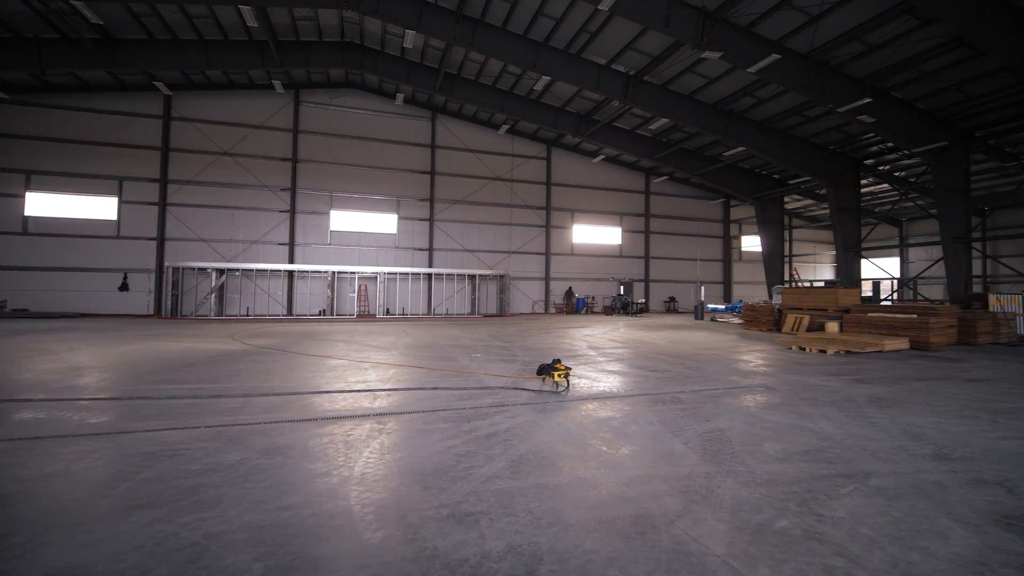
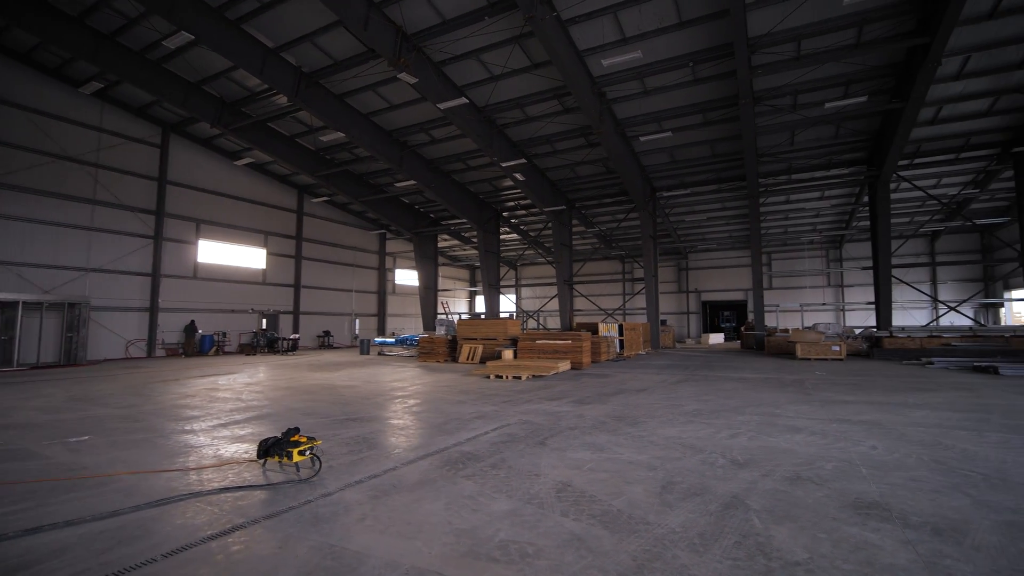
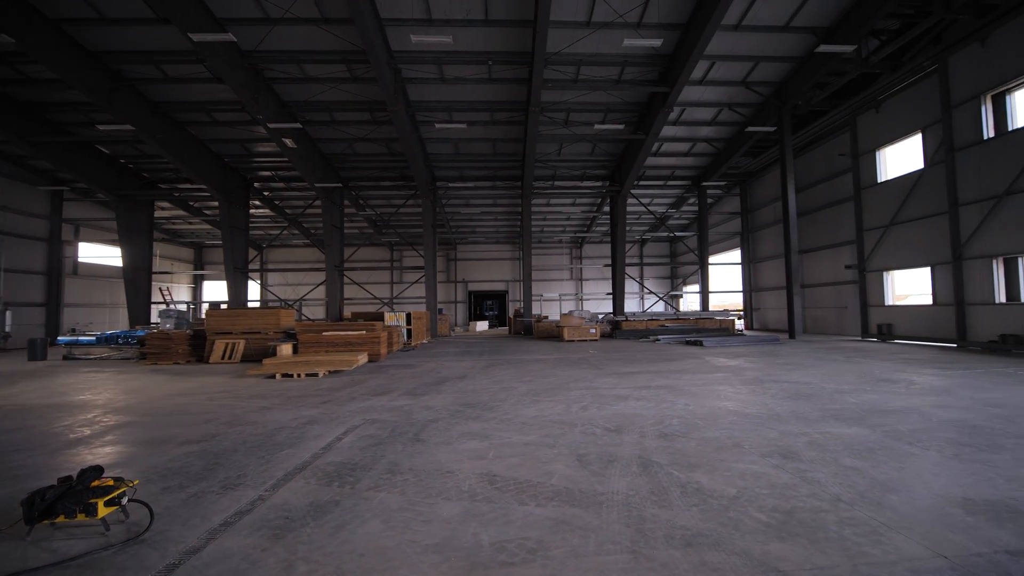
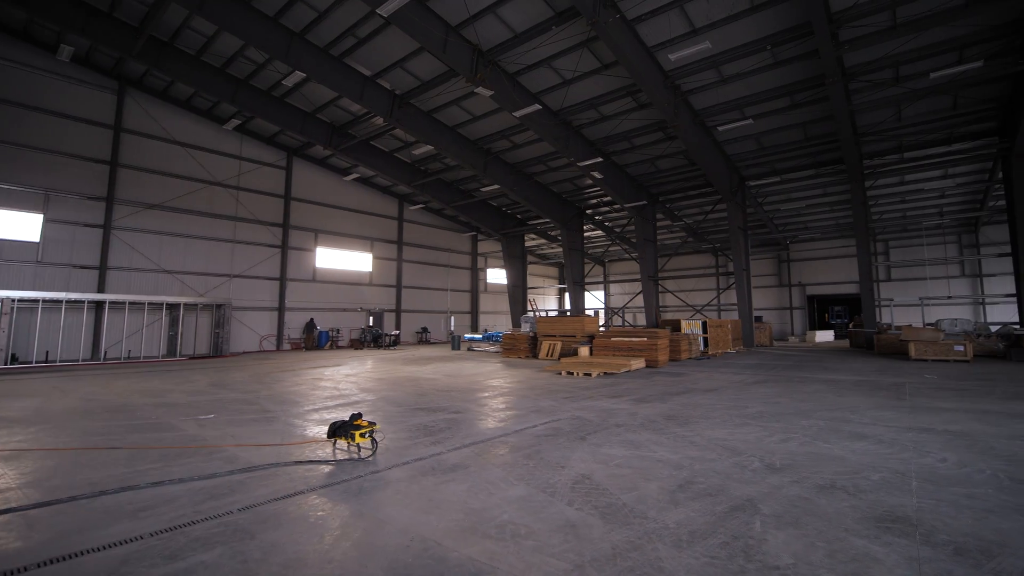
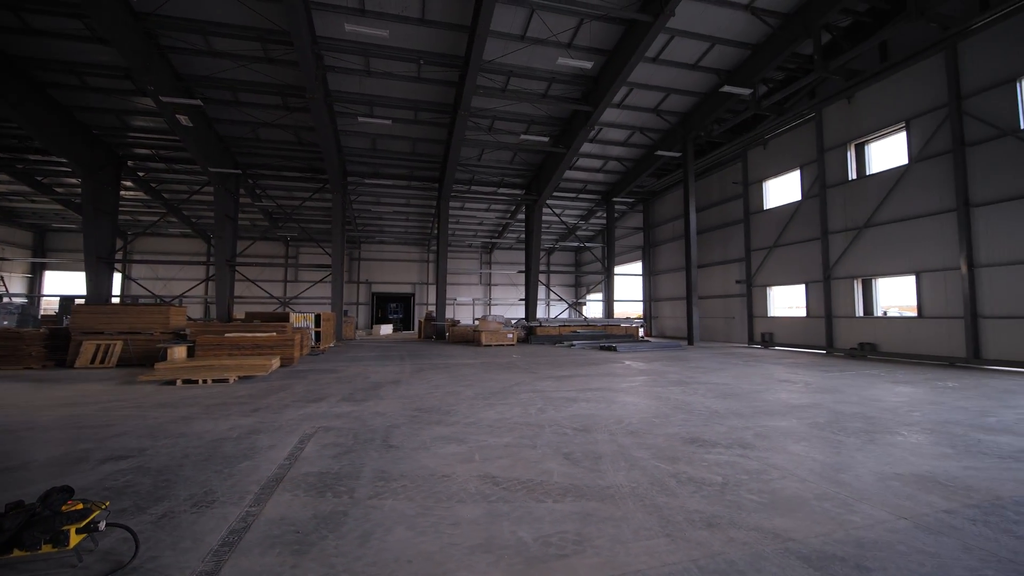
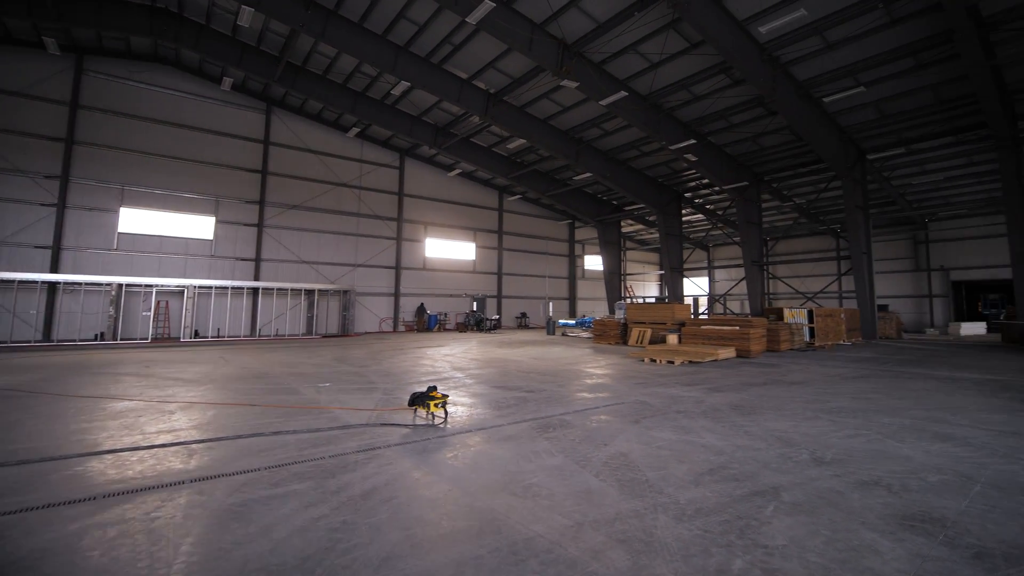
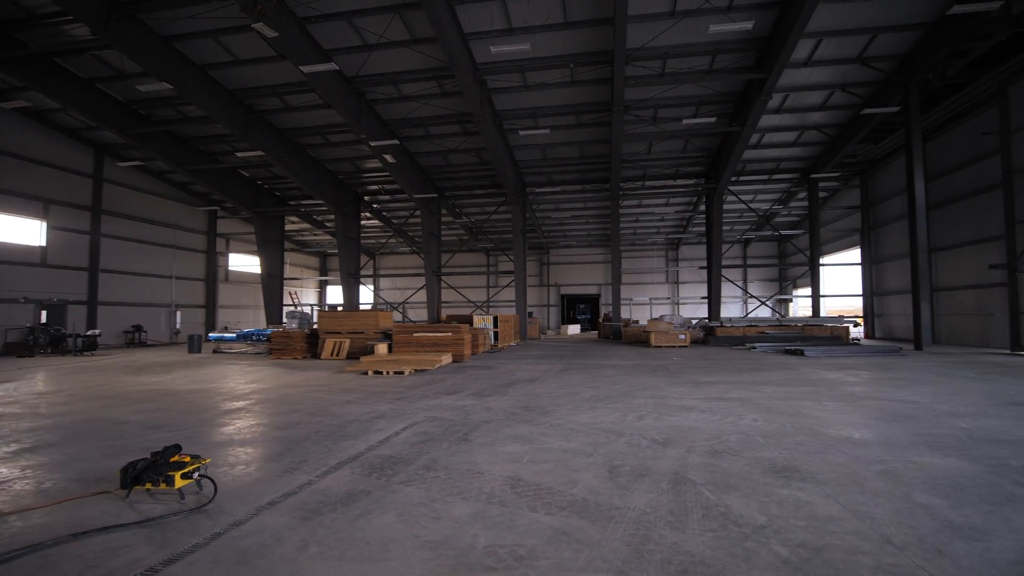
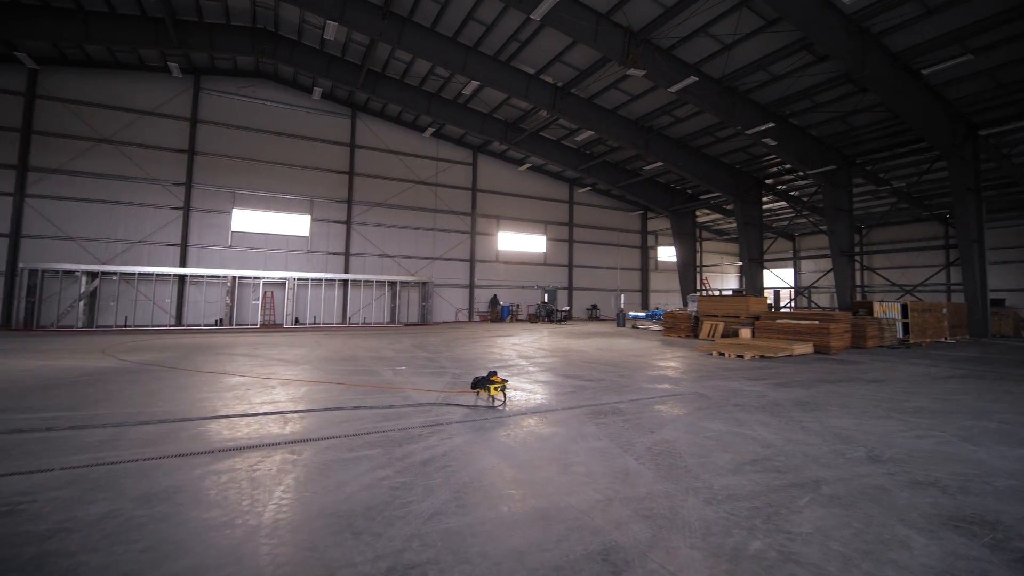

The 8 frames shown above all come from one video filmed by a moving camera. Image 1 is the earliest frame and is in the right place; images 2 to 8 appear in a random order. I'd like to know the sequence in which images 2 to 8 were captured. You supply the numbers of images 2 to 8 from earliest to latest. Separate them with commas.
8, 6, 4, 2, 7, 3, 5
